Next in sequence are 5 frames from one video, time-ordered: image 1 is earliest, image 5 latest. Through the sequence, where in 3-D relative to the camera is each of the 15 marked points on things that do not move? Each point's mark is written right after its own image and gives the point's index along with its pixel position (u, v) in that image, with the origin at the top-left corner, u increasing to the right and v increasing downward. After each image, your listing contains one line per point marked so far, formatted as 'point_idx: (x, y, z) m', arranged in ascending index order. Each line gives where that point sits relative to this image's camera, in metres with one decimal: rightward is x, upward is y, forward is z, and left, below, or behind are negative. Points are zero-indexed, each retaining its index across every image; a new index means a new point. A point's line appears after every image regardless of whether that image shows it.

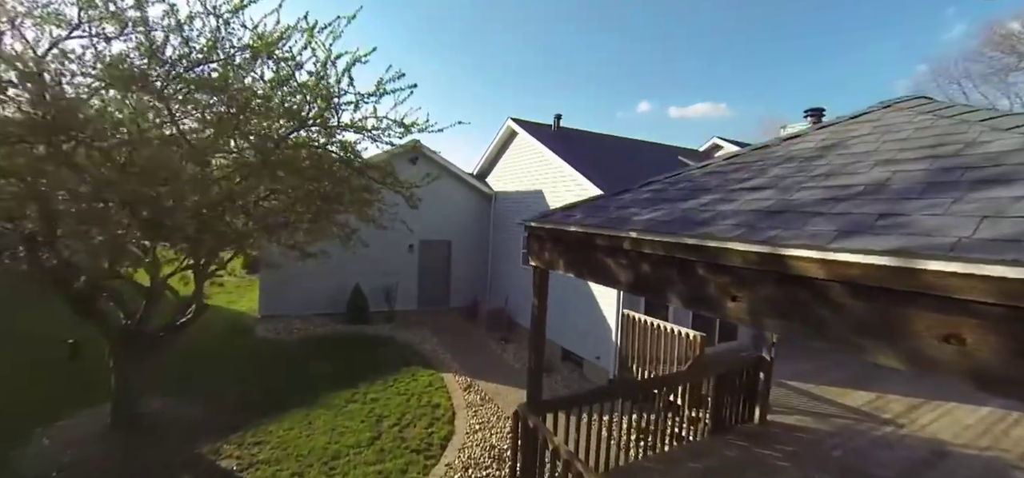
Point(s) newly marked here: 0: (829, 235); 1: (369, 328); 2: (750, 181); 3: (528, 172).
0: (+1.8, +0.1, +2.8) m
1: (-3.4, -2.0, +10.8) m
2: (+2.0, +0.5, +4.1) m
3: (+0.3, +1.6, +12.0) m
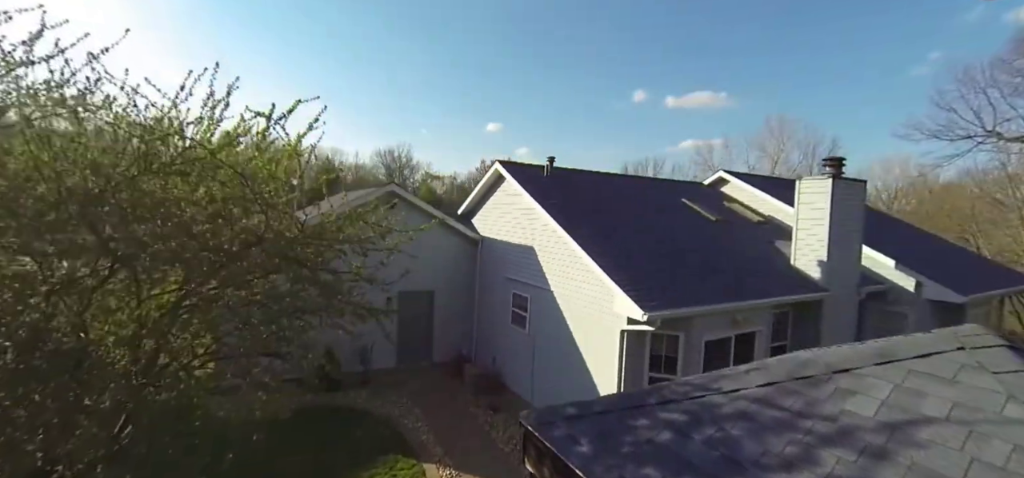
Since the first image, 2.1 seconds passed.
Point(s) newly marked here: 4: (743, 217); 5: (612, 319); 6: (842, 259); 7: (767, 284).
0: (+1.8, -2.2, +2.1) m
1: (-3.6, -3.3, +10.2) m
2: (+2.0, -1.6, +3.3) m
3: (+0.1, +0.3, +11.0) m
4: (+6.1, +0.5, +12.7) m
5: (+1.8, -1.4, +8.8) m
6: (+7.2, -0.4, +10.5) m
7: (+5.3, -1.0, +9.9) m
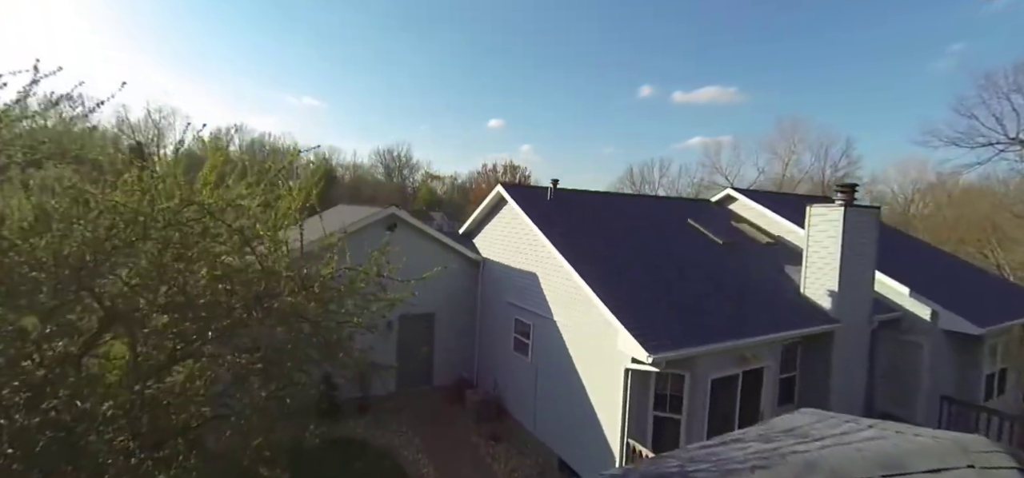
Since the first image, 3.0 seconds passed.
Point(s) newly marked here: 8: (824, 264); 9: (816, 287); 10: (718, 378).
0: (+1.8, -3.2, +2.0) m
1: (-3.5, -3.9, +10.2) m
2: (+2.0, -2.6, +3.2) m
3: (+0.2, -0.2, +10.8) m
4: (+6.2, 0.0, +12.4) m
5: (+1.9, -2.1, +8.6) m
6: (+7.3, -1.0, +10.3) m
7: (+5.4, -1.6, +9.8) m
8: (+6.7, -0.6, +10.4) m
9: (+6.6, -1.1, +10.5) m
10: (+3.8, -2.6, +8.9) m
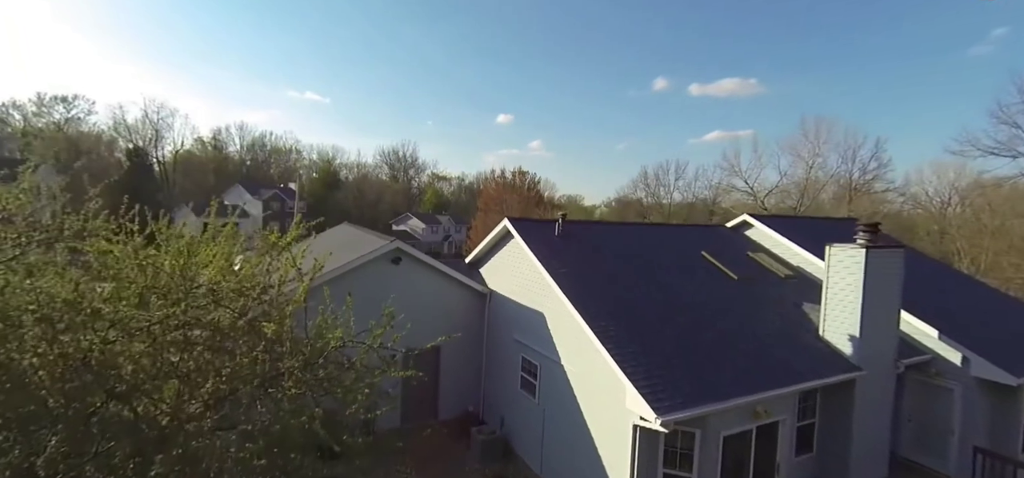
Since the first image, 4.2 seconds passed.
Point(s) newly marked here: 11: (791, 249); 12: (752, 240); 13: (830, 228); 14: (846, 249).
0: (+1.8, -4.6, +1.7) m
1: (-3.4, -4.7, +10.0) m
2: (+2.0, -3.9, +2.9) m
3: (+0.4, -1.0, +10.3) m
4: (+6.4, -0.7, +11.9) m
5: (+2.0, -3.0, +8.3) m
6: (+7.4, -1.9, +9.7) m
7: (+5.5, -2.5, +9.3) m
8: (+6.8, -1.4, +9.8) m
9: (+6.8, -1.9, +10.0) m
10: (+4.0, -3.5, +8.6) m
11: (+7.1, -0.2, +12.1) m
12: (+6.6, +0.1, +13.0) m
13: (+9.2, +0.2, +13.9) m
14: (+6.9, -0.2, +9.8) m
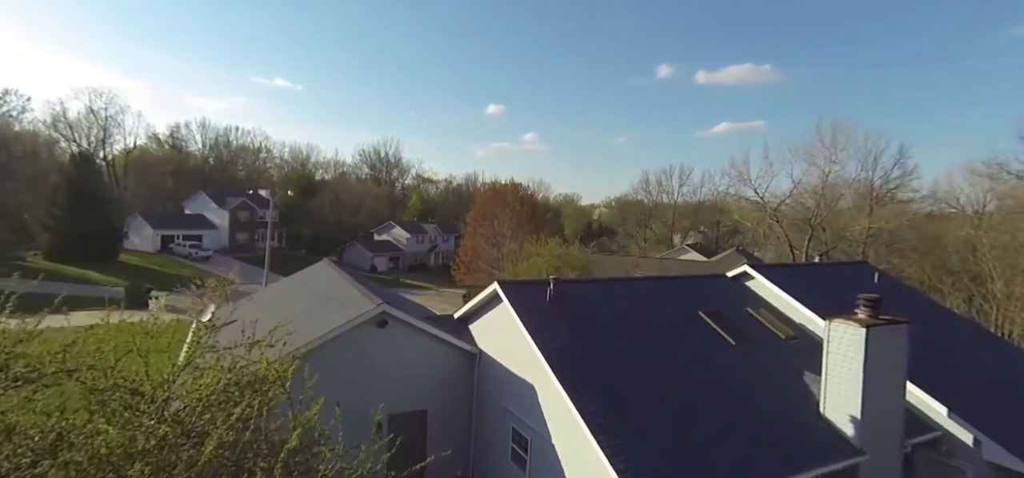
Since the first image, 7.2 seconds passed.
0: (+1.8, -6.8, +1.1) m
1: (-3.6, -5.9, +9.3) m
2: (+2.0, -5.9, +2.2) m
3: (+0.2, -2.3, +9.2) m
4: (+6.3, -1.9, +10.9) m
5: (+1.9, -4.5, +7.5) m
6: (+7.3, -3.3, +8.9) m
7: (+5.4, -3.9, +8.5) m
8: (+6.7, -2.8, +9.0) m
9: (+6.7, -3.3, +9.1) m
10: (+3.8, -5.0, +7.9) m
11: (+7.0, -1.4, +11.1) m
12: (+6.4, -1.0, +12.0) m
13: (+9.1, -0.8, +12.9) m
14: (+6.8, -1.6, +8.8) m
